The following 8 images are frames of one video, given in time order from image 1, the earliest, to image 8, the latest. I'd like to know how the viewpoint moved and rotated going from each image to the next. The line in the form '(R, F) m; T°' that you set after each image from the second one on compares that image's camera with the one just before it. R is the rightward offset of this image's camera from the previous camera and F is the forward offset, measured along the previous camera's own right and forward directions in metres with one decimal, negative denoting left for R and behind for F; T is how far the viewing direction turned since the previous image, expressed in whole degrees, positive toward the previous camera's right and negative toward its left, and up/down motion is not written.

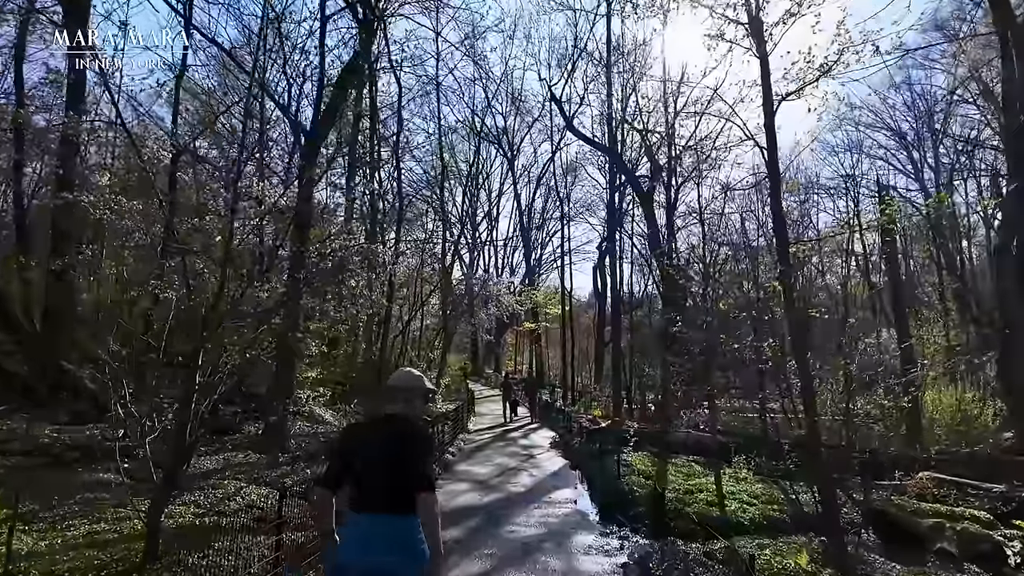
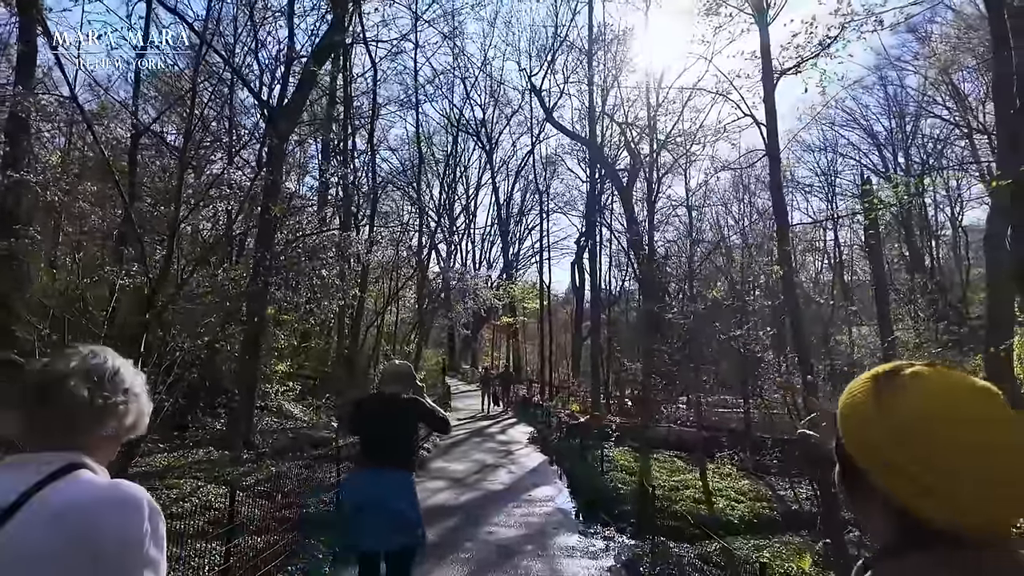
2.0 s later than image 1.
(0.0, +0.4) m; +2°
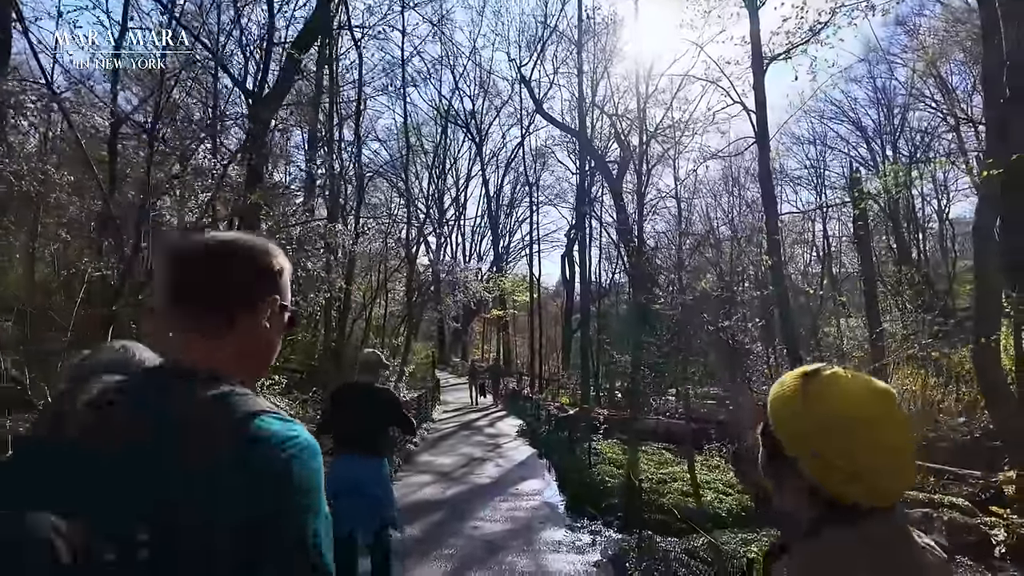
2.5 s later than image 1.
(0.0, +0.1) m; +1°
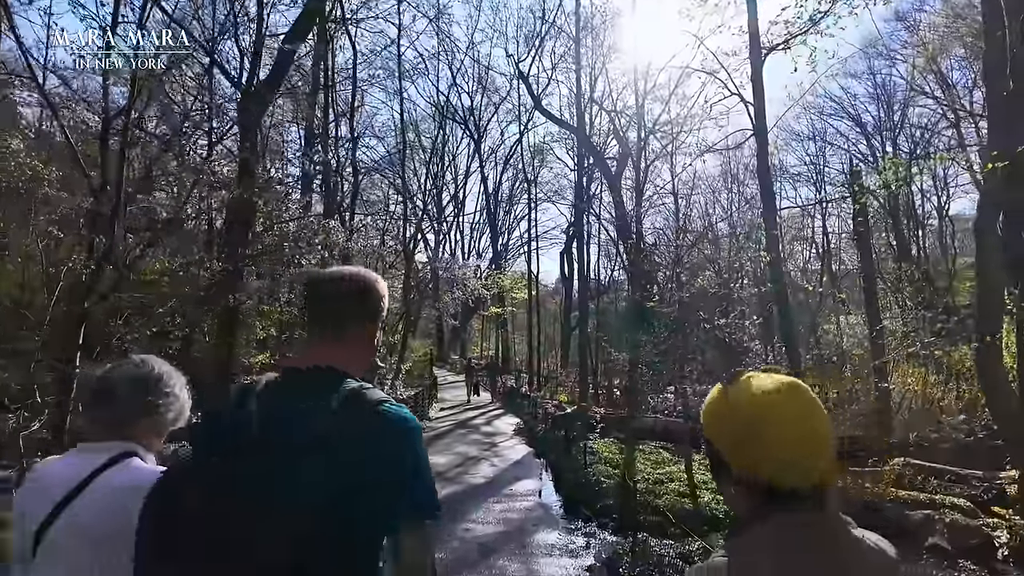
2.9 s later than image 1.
(0.0, +0.1) m; 0°
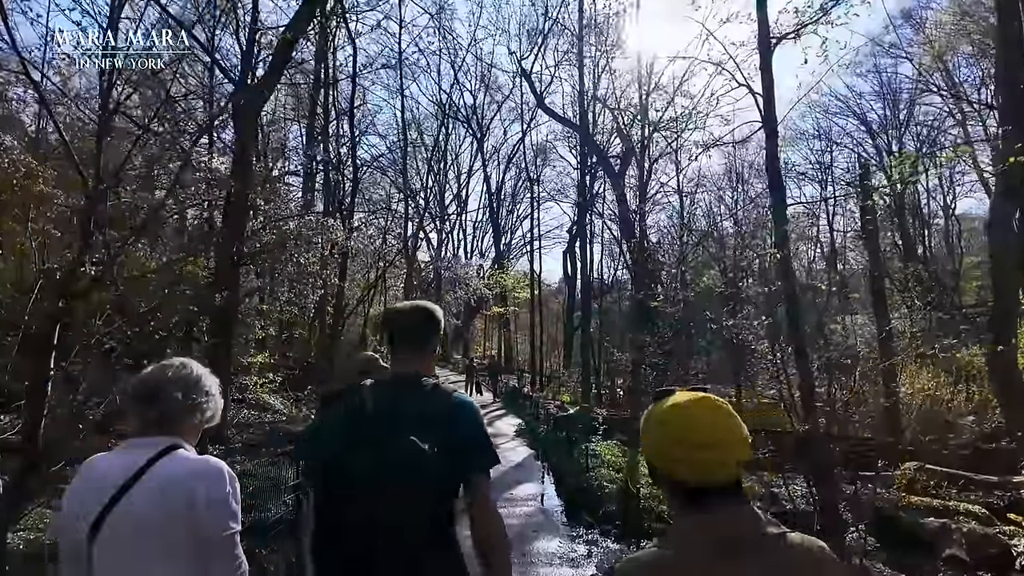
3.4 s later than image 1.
(0.0, +0.2) m; 0°
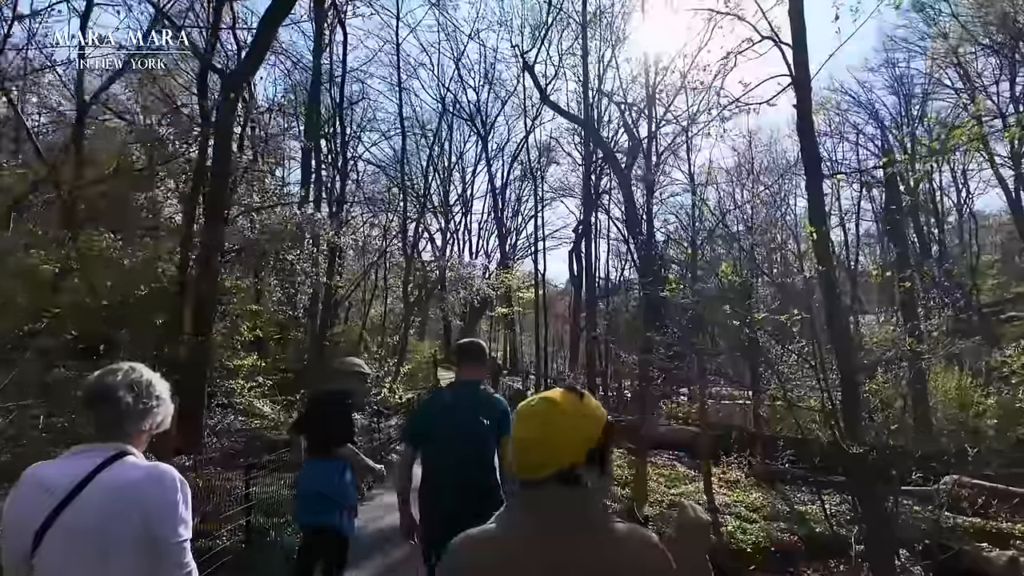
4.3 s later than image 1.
(+0.1, +0.7) m; -1°
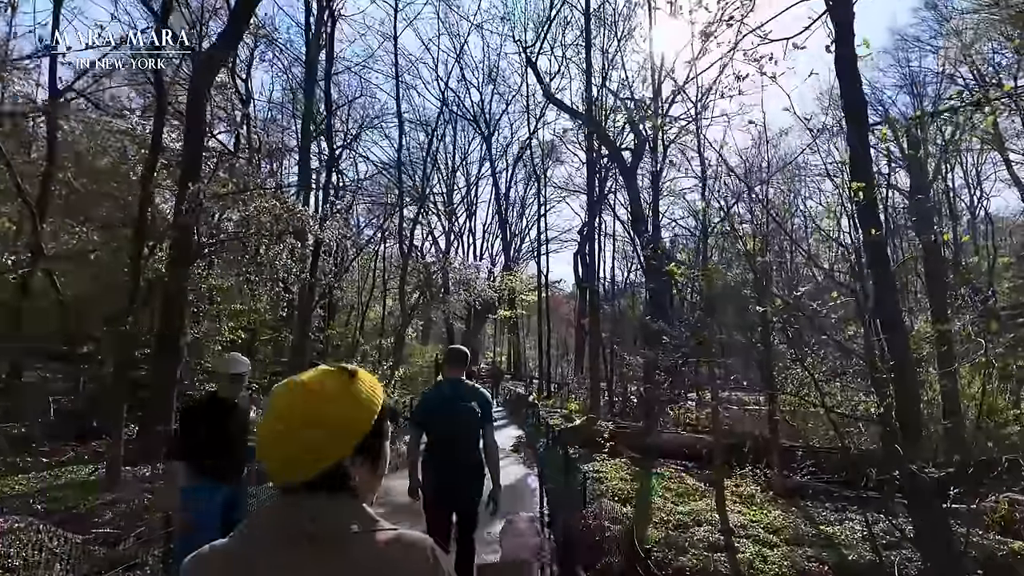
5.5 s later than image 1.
(+0.1, +0.7) m; 0°
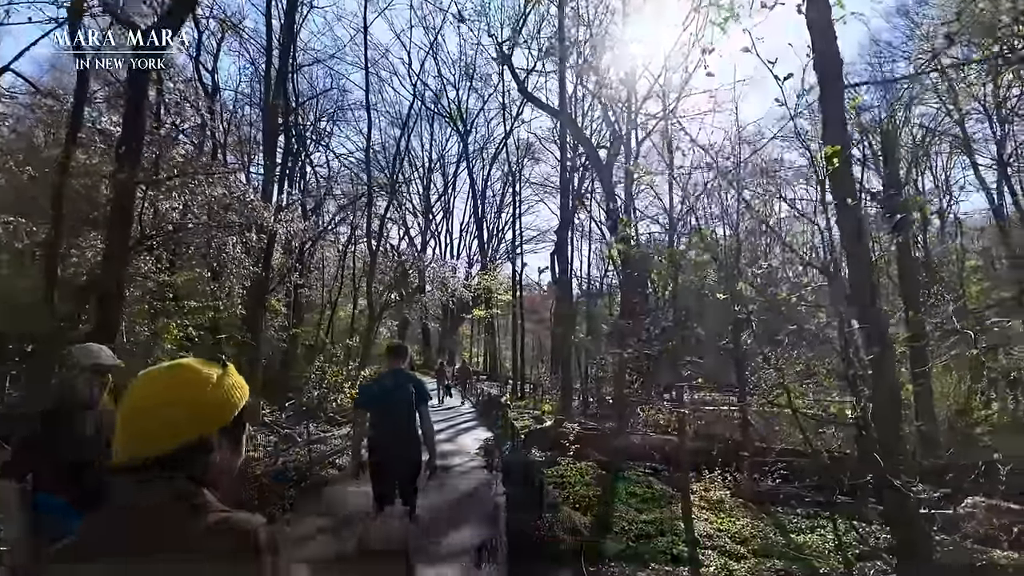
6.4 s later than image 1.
(+0.2, +0.4) m; +1°
